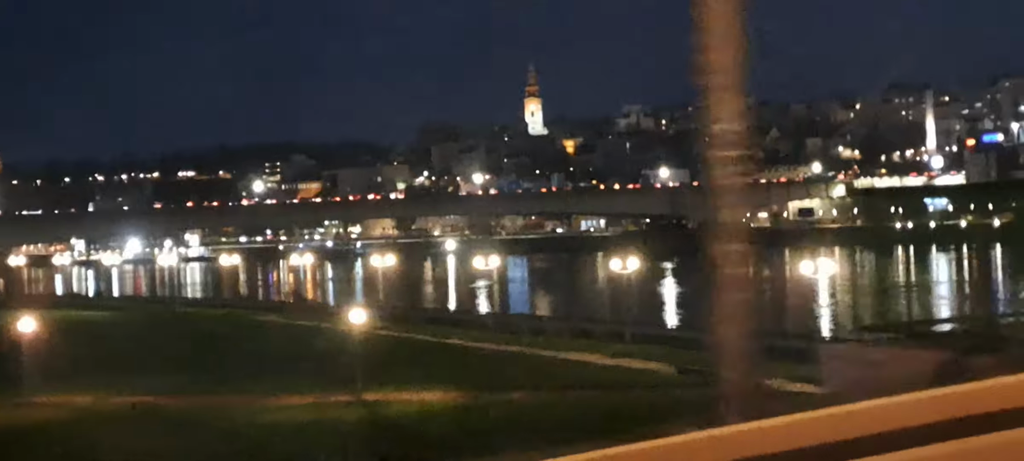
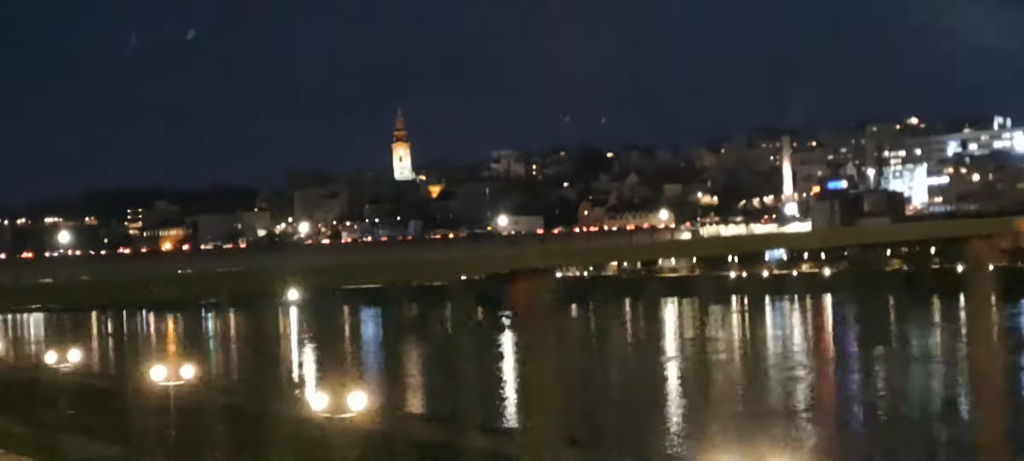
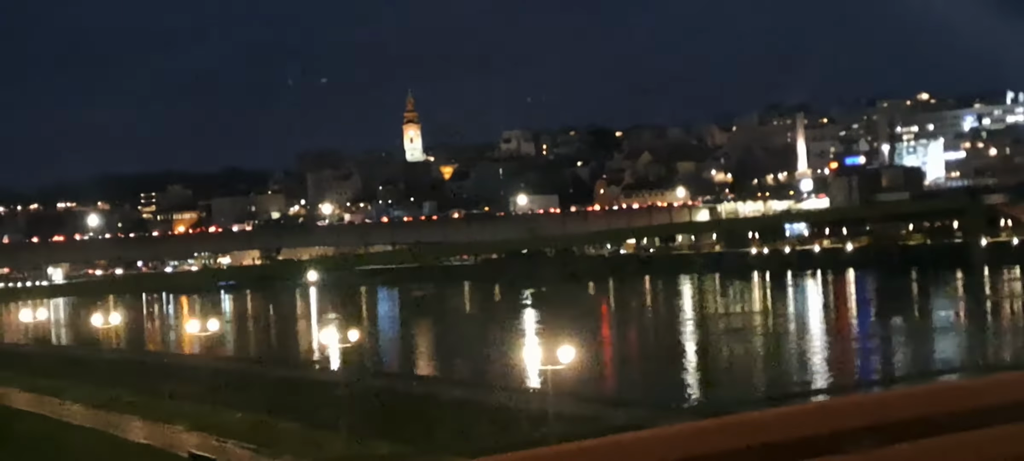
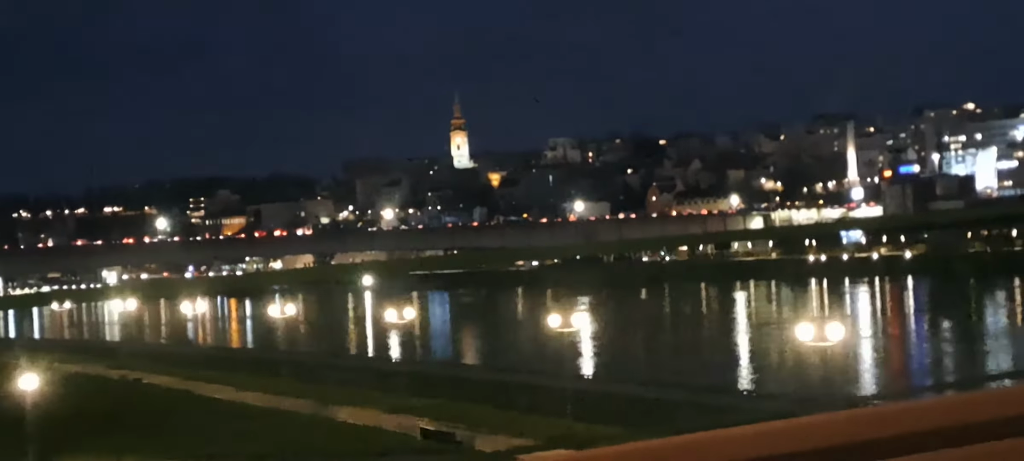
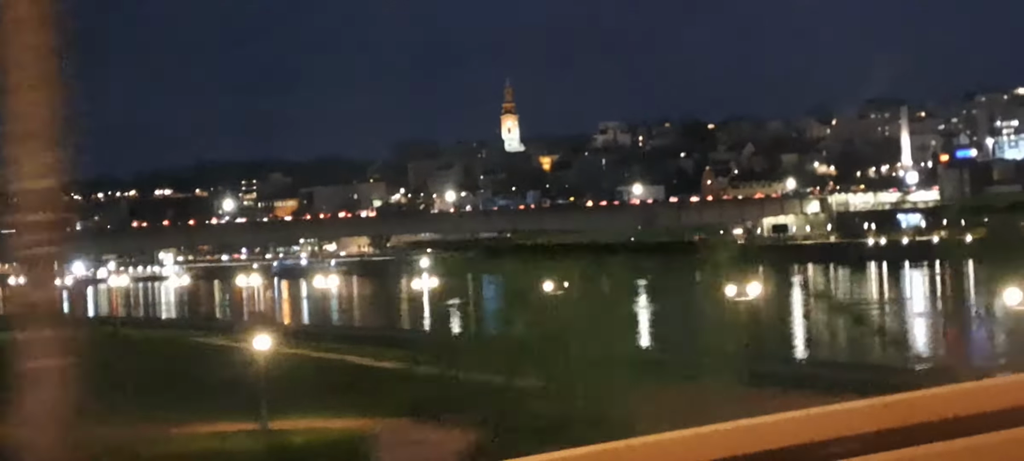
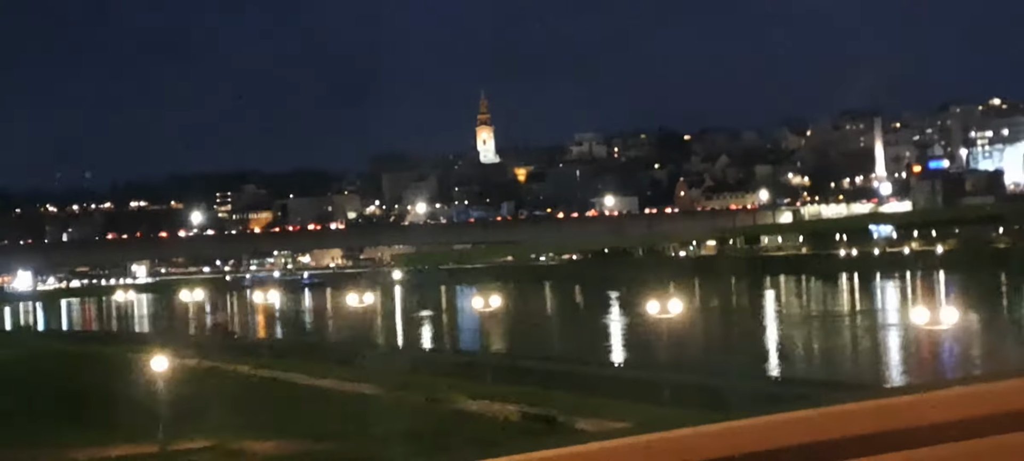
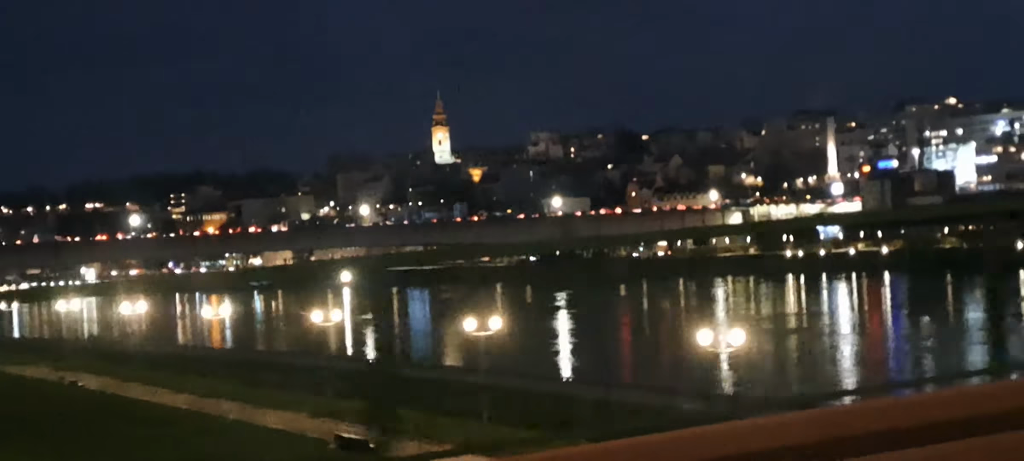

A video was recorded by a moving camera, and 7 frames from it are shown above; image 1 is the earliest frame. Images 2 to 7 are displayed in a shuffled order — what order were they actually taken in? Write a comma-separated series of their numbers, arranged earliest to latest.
5, 6, 4, 7, 3, 2
